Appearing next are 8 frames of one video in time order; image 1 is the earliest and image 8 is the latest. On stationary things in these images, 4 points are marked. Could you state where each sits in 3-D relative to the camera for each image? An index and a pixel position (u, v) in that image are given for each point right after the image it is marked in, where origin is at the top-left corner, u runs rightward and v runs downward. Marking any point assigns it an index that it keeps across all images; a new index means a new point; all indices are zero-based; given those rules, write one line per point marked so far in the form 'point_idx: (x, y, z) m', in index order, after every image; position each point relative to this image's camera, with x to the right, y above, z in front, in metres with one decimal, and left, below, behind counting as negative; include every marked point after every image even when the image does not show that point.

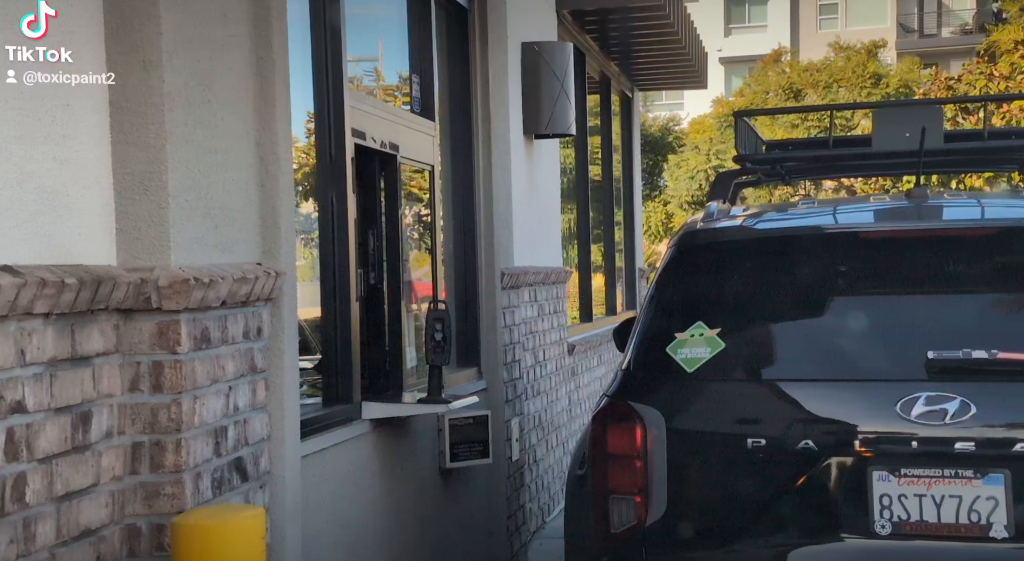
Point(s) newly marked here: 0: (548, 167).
0: (+0.2, +0.7, +10.1) m
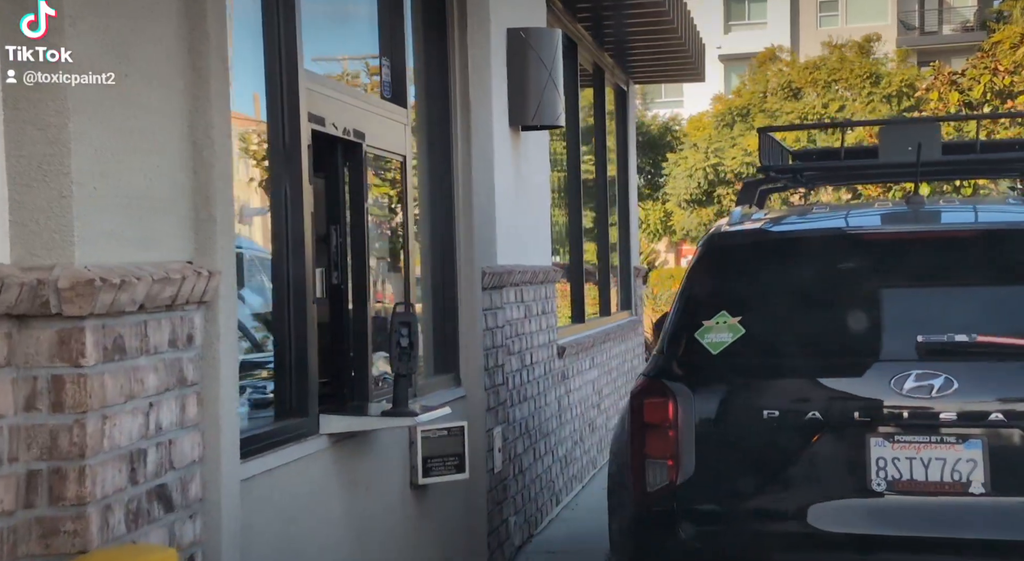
0: (+0.1, +0.7, +9.6) m
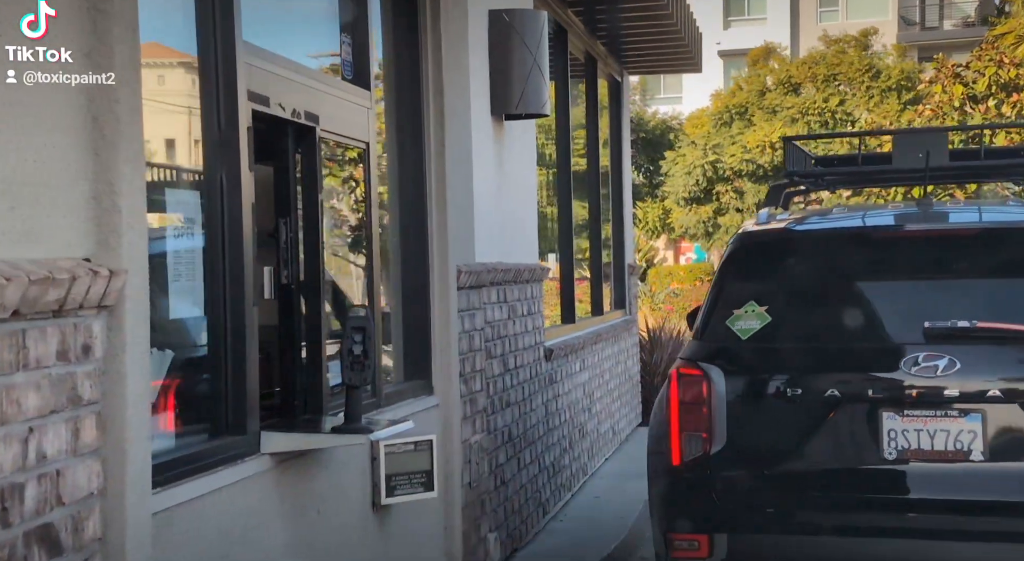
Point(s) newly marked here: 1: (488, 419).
0: (0.0, +0.7, +9.0) m
1: (-0.1, -0.7, +7.5) m
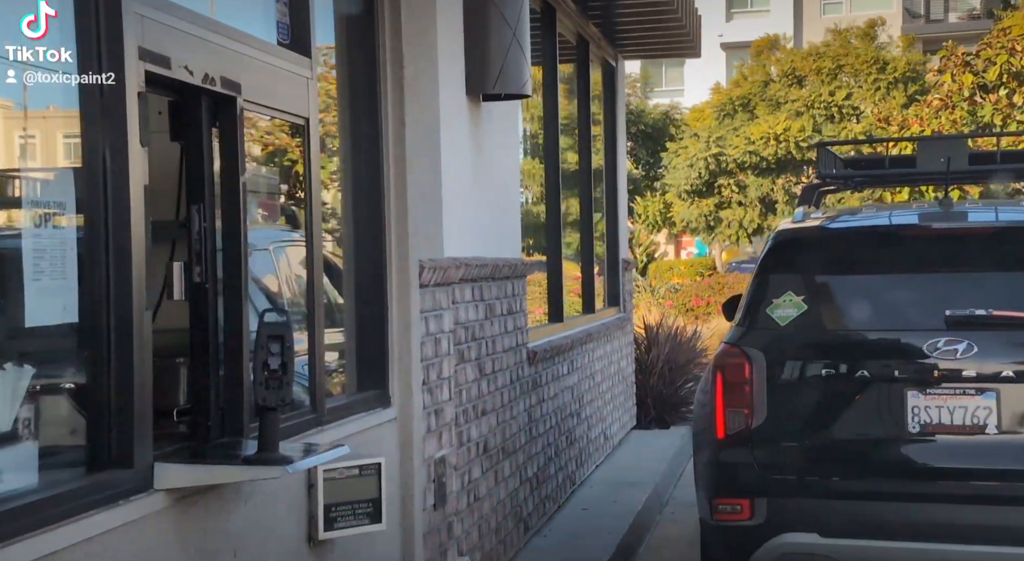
0: (-0.1, +0.8, +8.3) m
1: (-0.2, -0.7, +6.8) m
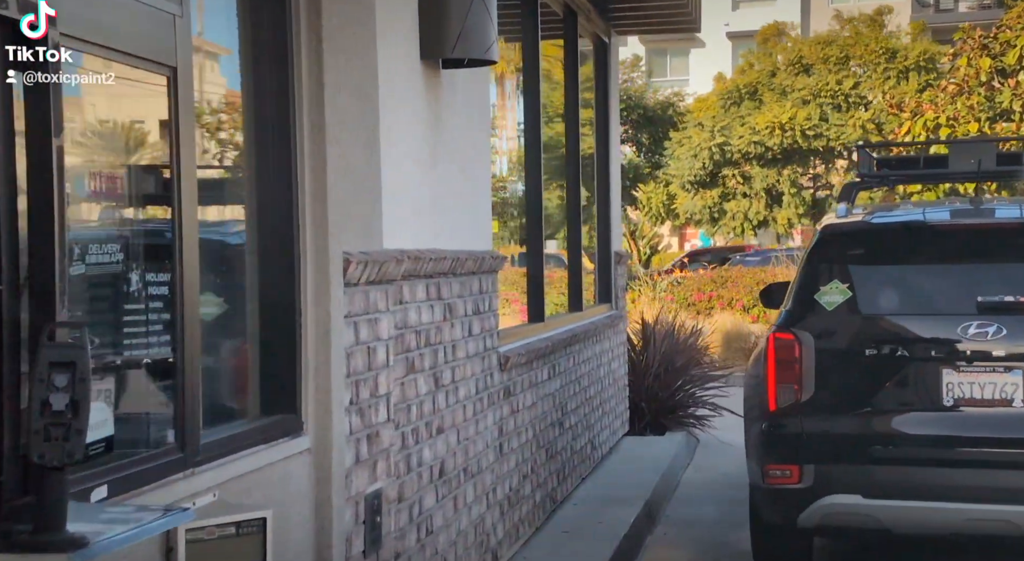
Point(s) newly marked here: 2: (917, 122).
0: (-0.2, +0.8, +7.2) m
1: (-0.4, -0.7, +5.7) m
2: (+5.0, +2.0, +18.6) m
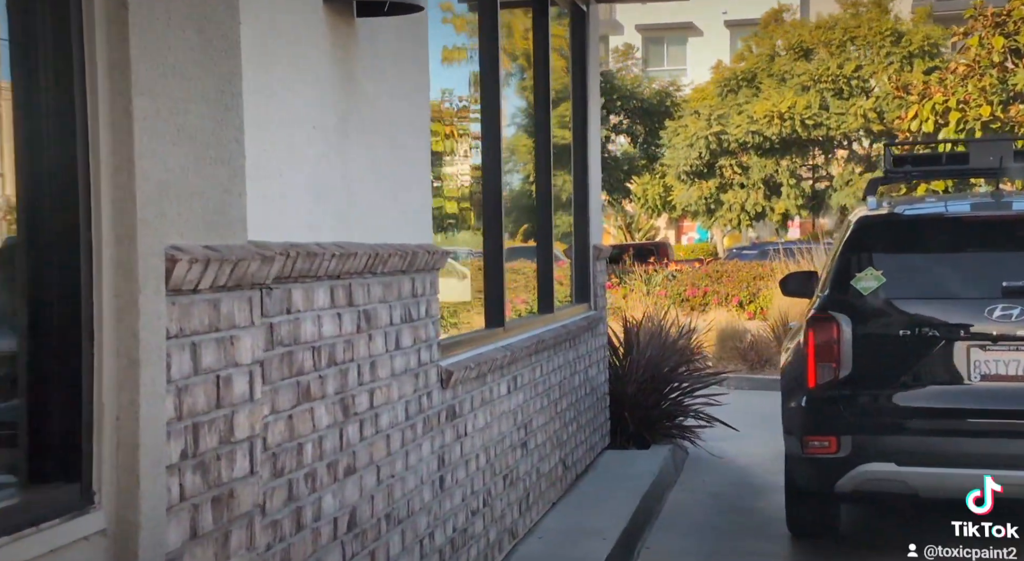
0: (-0.5, +0.8, +5.9) m
1: (-0.7, -0.7, +4.4) m
2: (+4.7, +2.0, +17.3) m
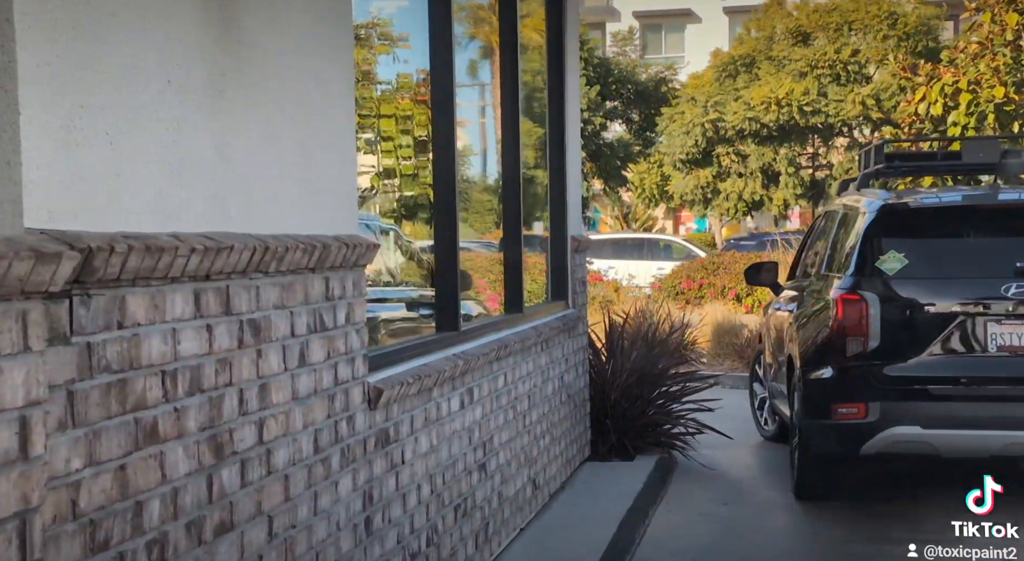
0: (-0.7, +0.8, +4.7) m
1: (-0.9, -0.7, +3.2) m
2: (+4.5, +2.1, +16.1) m
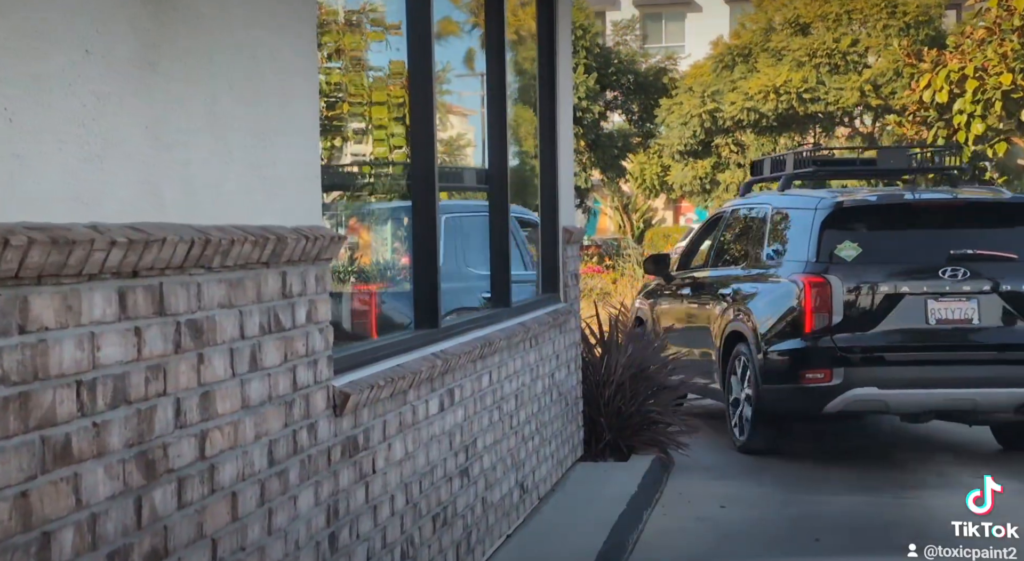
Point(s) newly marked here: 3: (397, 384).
0: (-0.7, +0.8, +4.2) m
1: (-0.9, -0.7, +2.8) m
2: (+4.4, +2.2, +15.6) m
3: (-0.4, -0.4, +5.7) m
